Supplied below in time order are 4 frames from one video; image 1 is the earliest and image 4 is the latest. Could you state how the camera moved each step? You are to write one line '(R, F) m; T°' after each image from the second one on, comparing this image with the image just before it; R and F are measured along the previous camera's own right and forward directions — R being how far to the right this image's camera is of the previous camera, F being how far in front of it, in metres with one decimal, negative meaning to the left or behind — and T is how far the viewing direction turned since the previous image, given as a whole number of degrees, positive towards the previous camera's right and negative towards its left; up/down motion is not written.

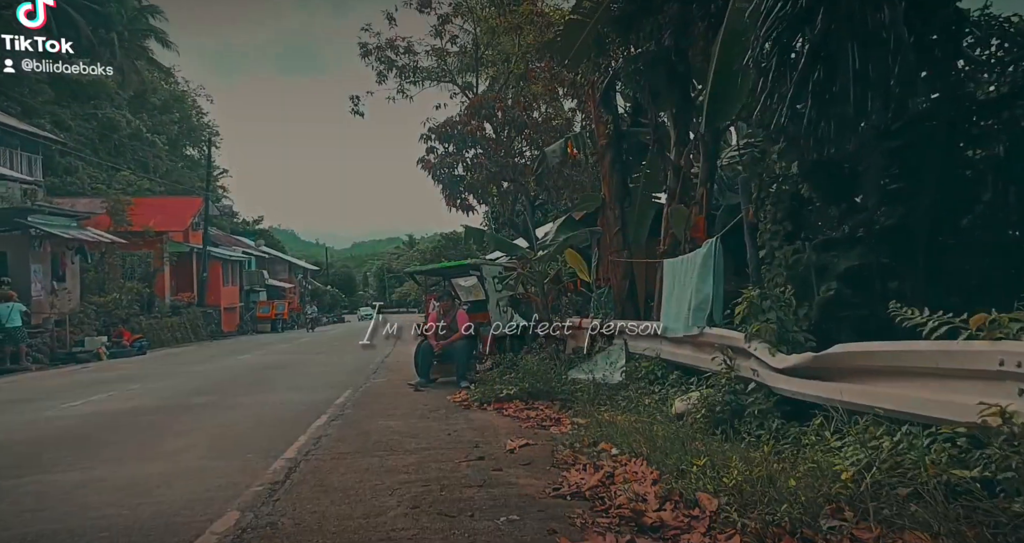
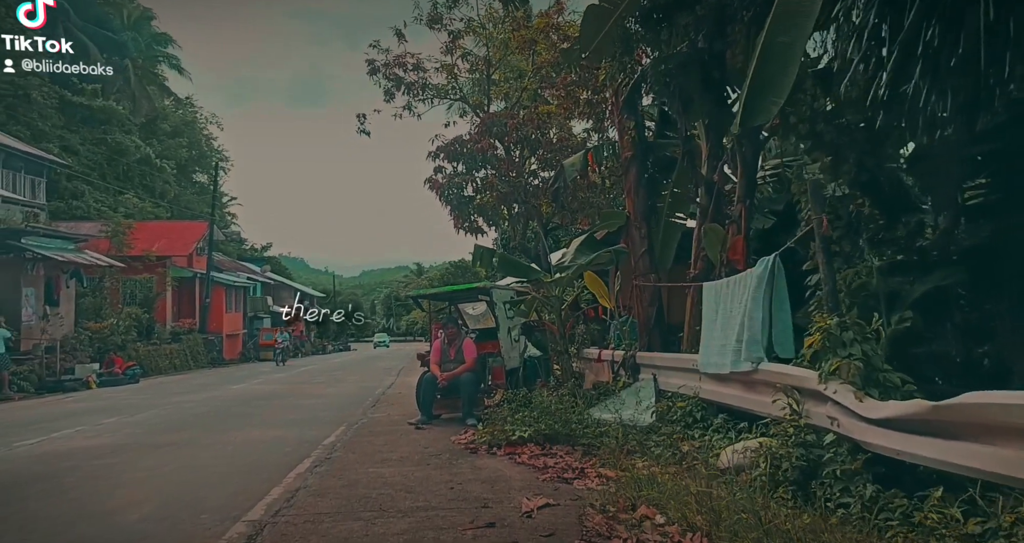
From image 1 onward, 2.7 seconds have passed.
(-0.1, +1.0) m; -1°
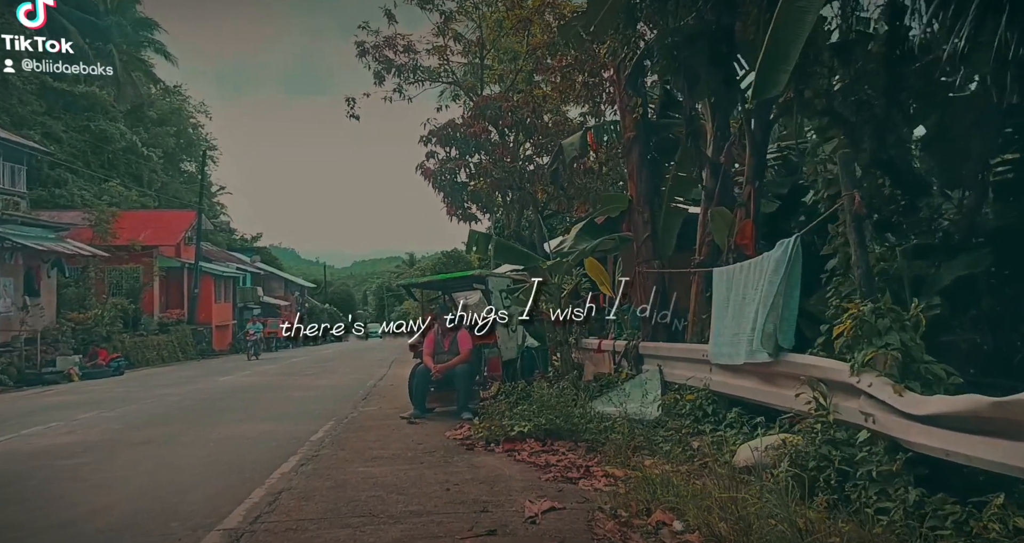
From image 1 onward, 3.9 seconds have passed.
(-0.1, +0.4) m; +1°
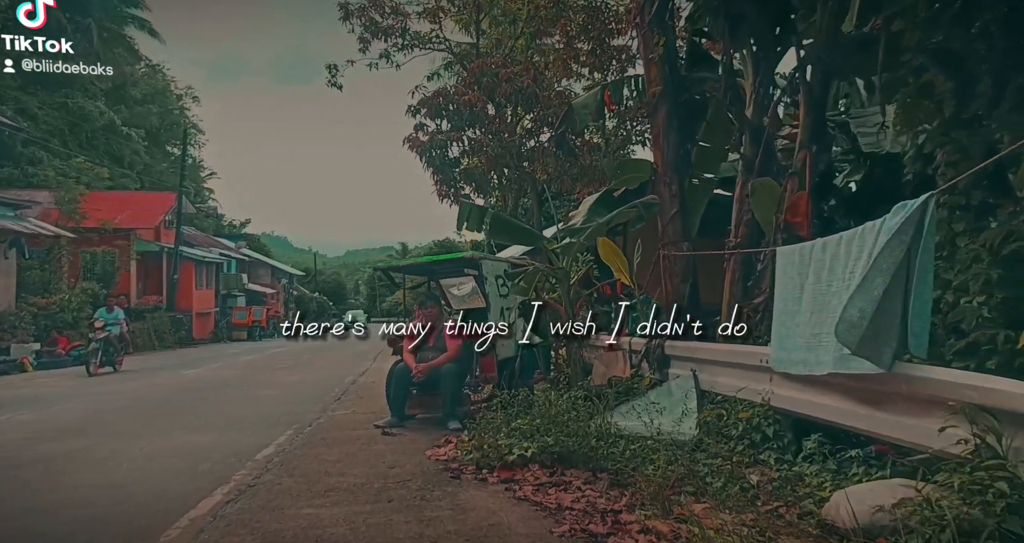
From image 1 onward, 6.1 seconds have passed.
(-0.1, +1.4) m; +1°
